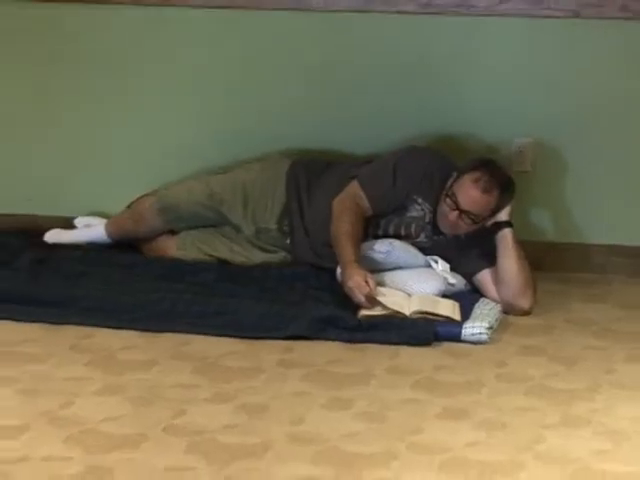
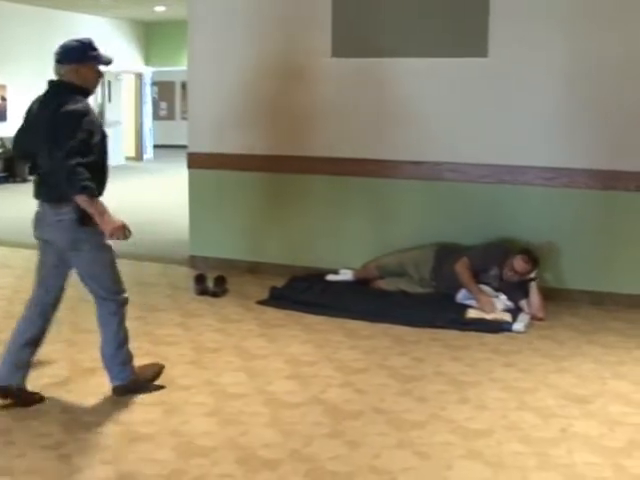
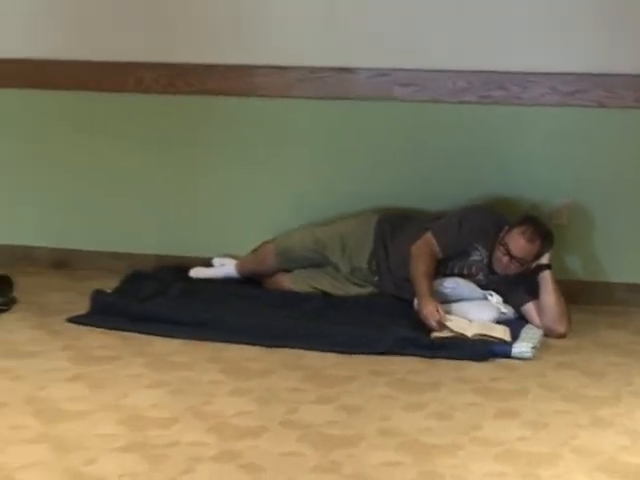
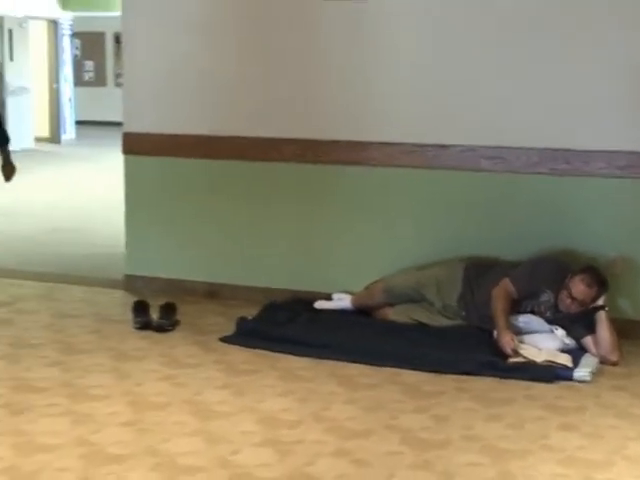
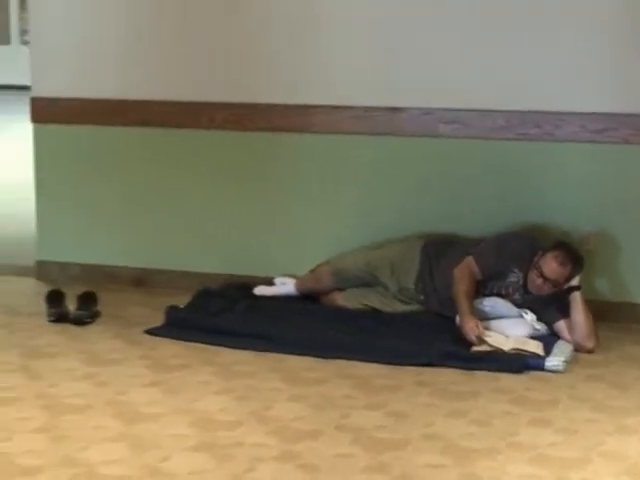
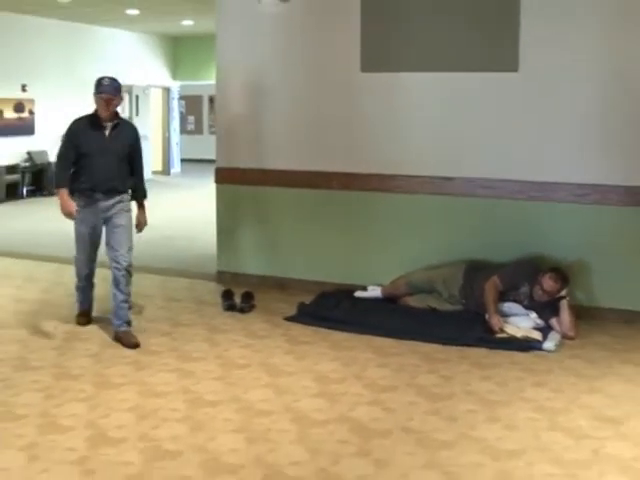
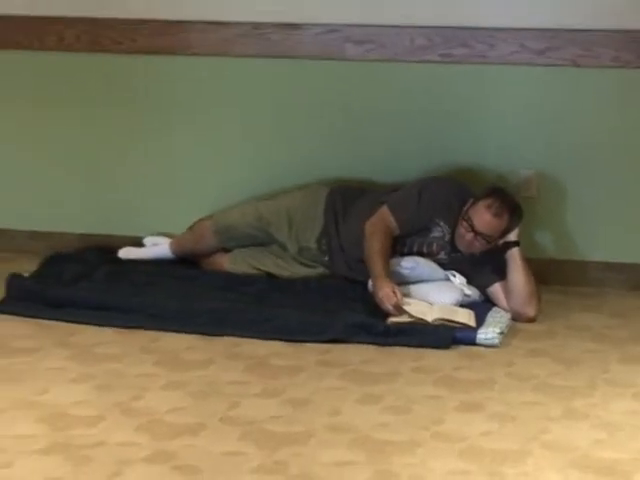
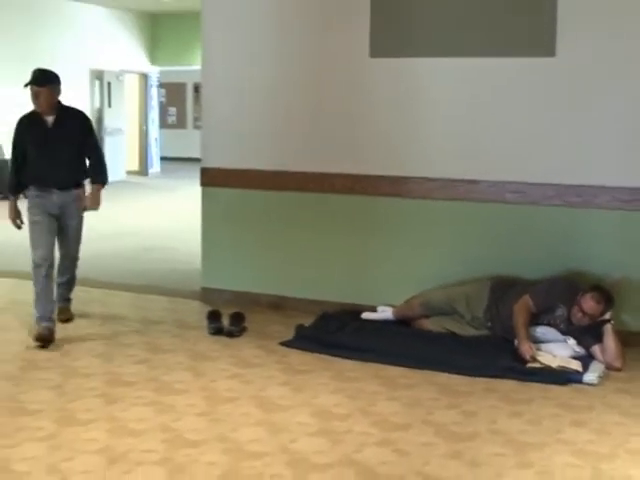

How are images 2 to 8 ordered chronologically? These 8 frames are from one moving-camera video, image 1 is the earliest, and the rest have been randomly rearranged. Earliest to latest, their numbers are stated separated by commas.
7, 3, 5, 4, 8, 6, 2
